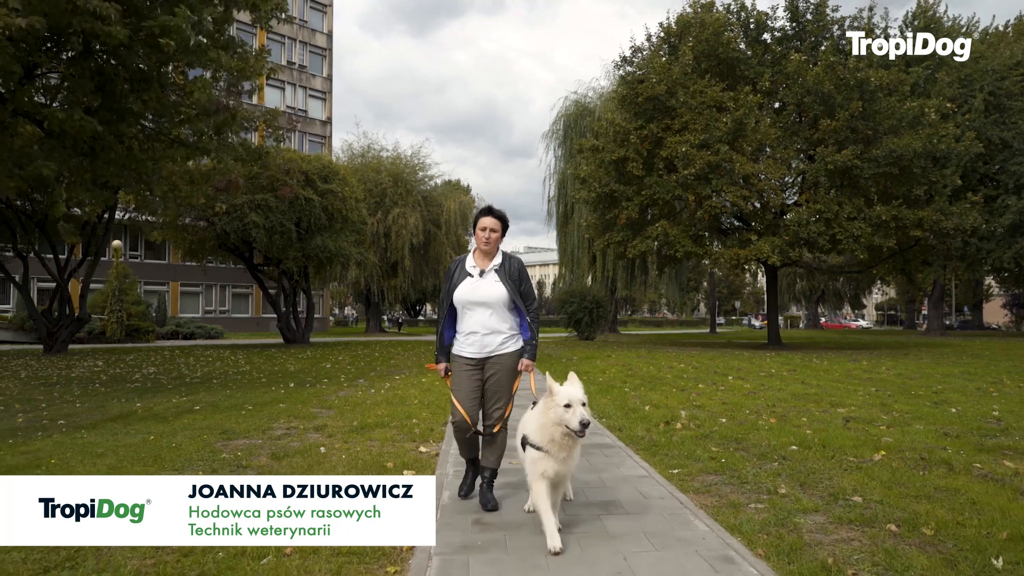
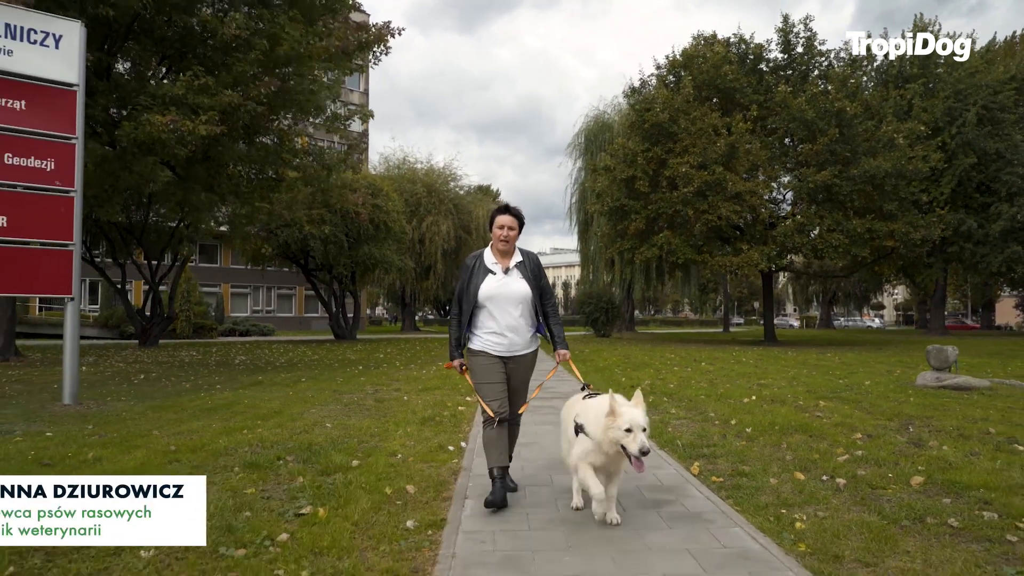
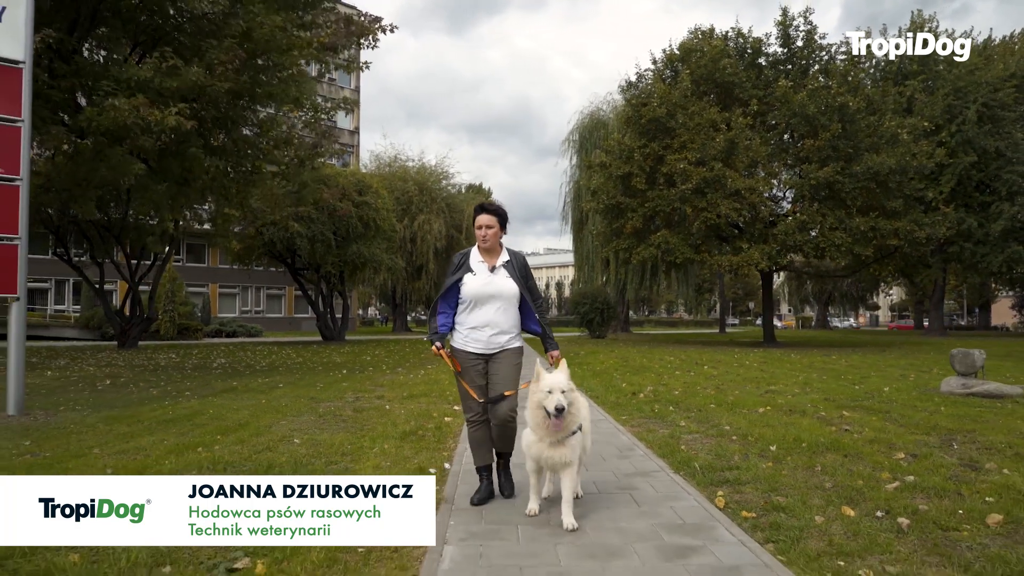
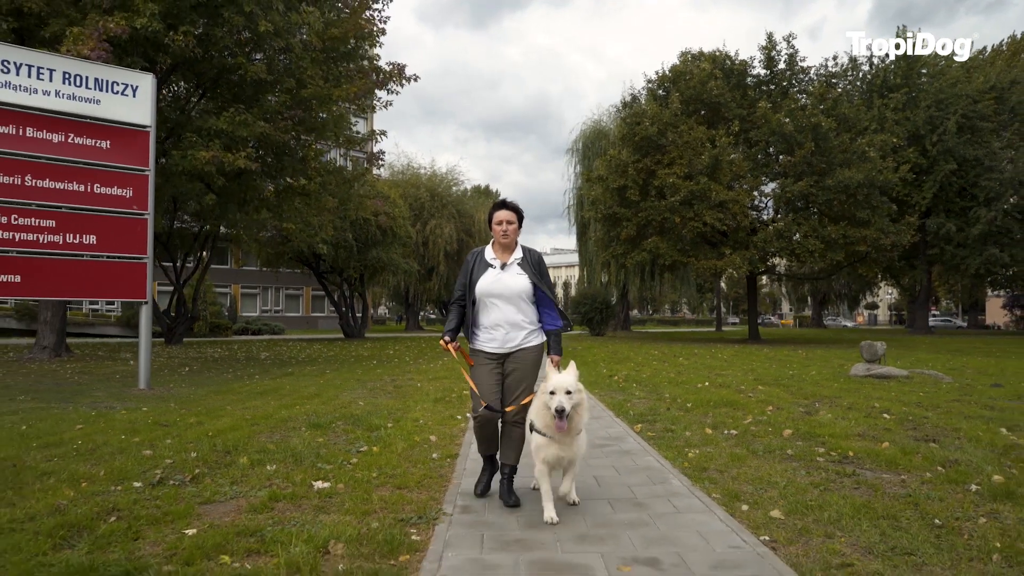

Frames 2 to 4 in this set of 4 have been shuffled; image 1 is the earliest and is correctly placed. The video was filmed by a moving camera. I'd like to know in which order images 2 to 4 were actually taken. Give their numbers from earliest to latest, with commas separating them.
3, 2, 4
